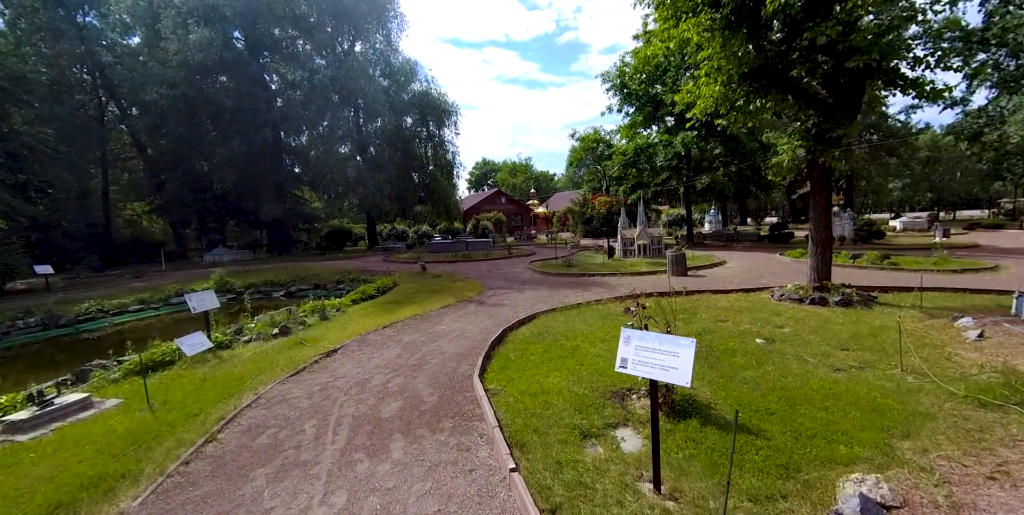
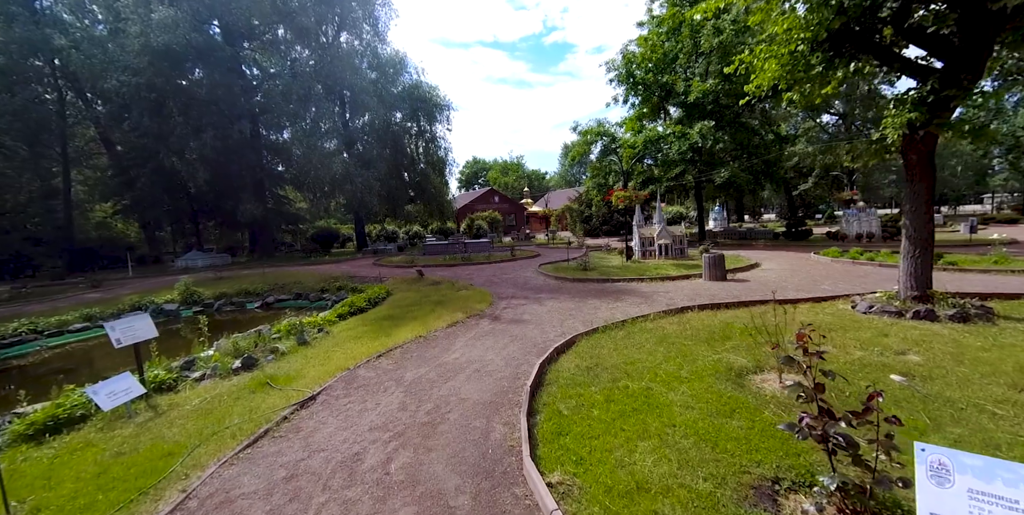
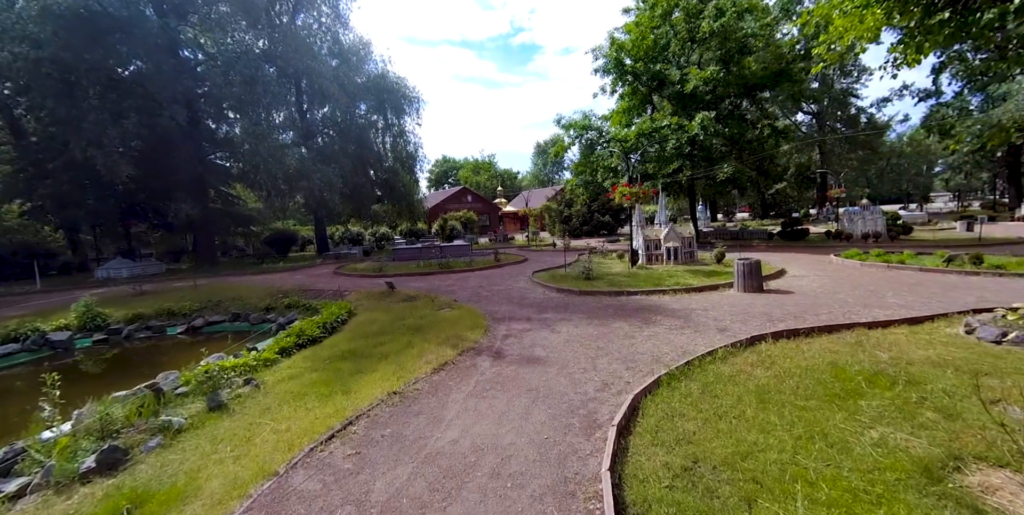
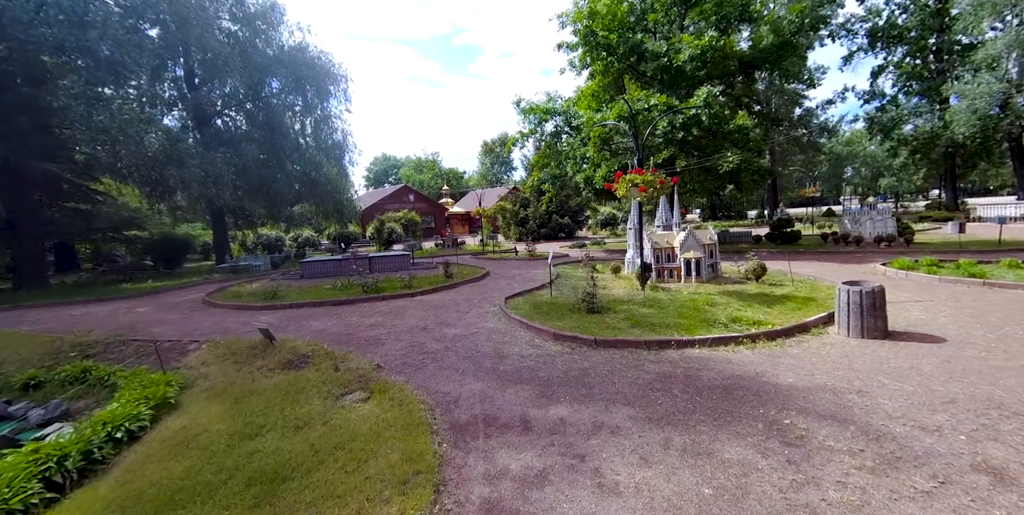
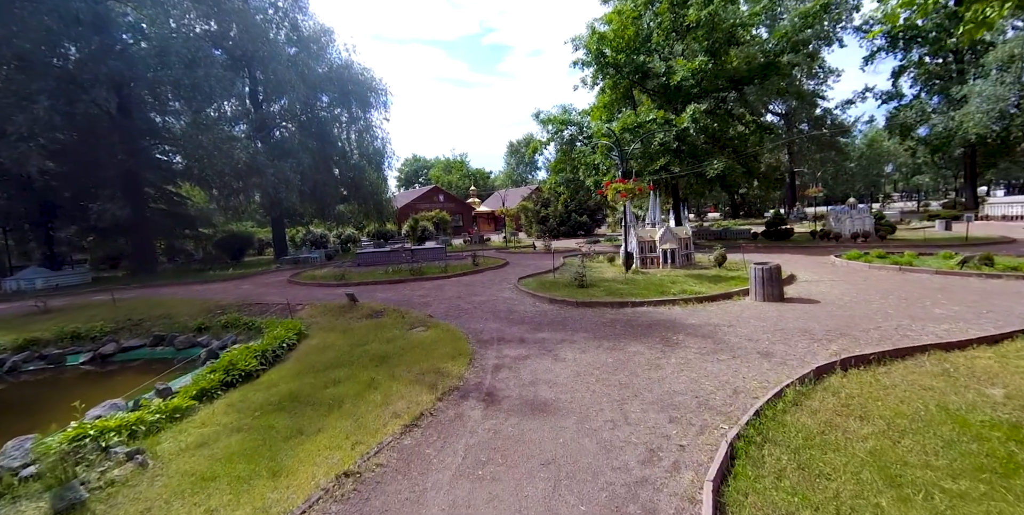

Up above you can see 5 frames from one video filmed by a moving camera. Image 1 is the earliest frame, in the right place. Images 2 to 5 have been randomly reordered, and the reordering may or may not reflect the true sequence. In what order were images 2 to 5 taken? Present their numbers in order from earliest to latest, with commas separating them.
2, 3, 5, 4
